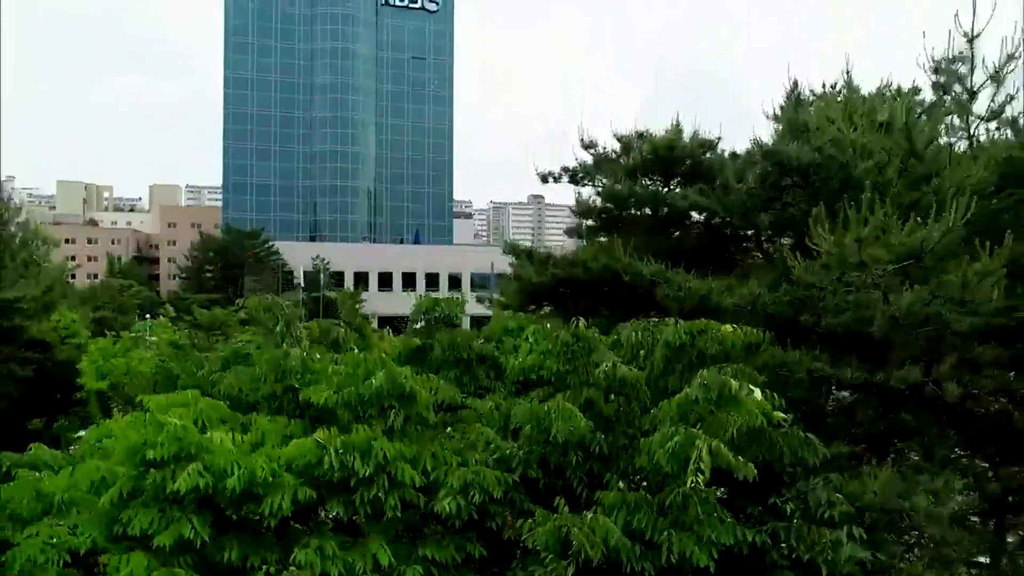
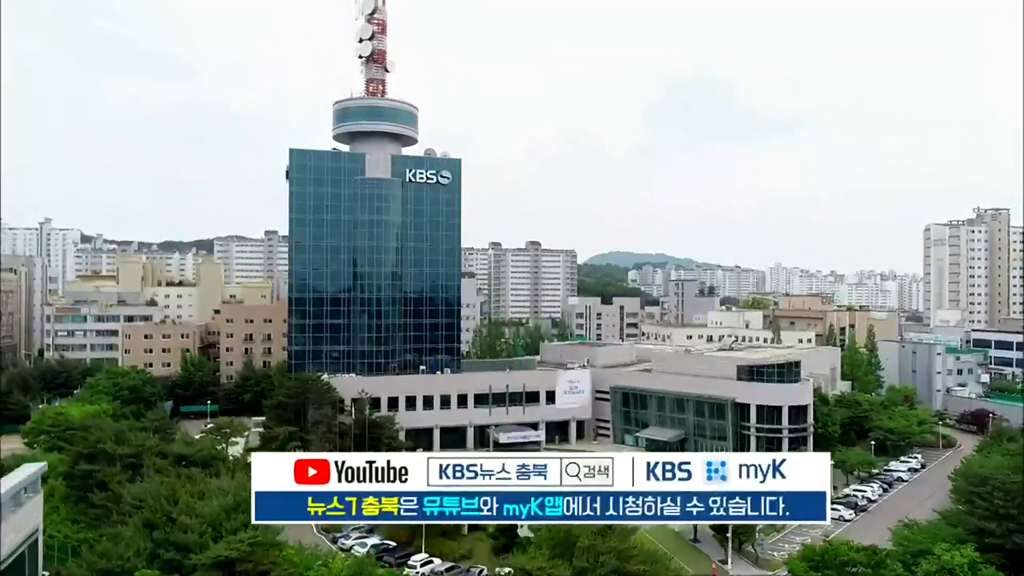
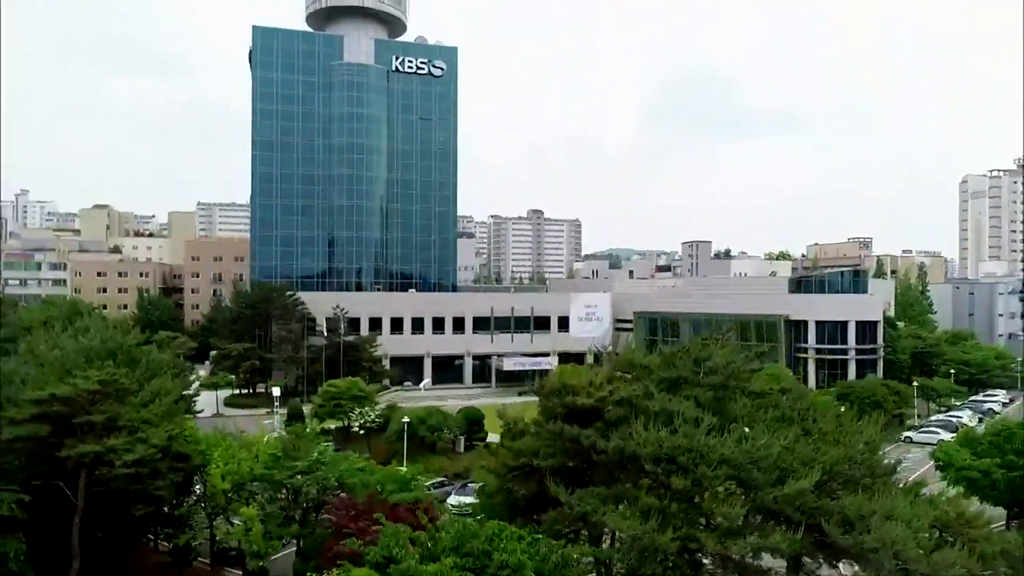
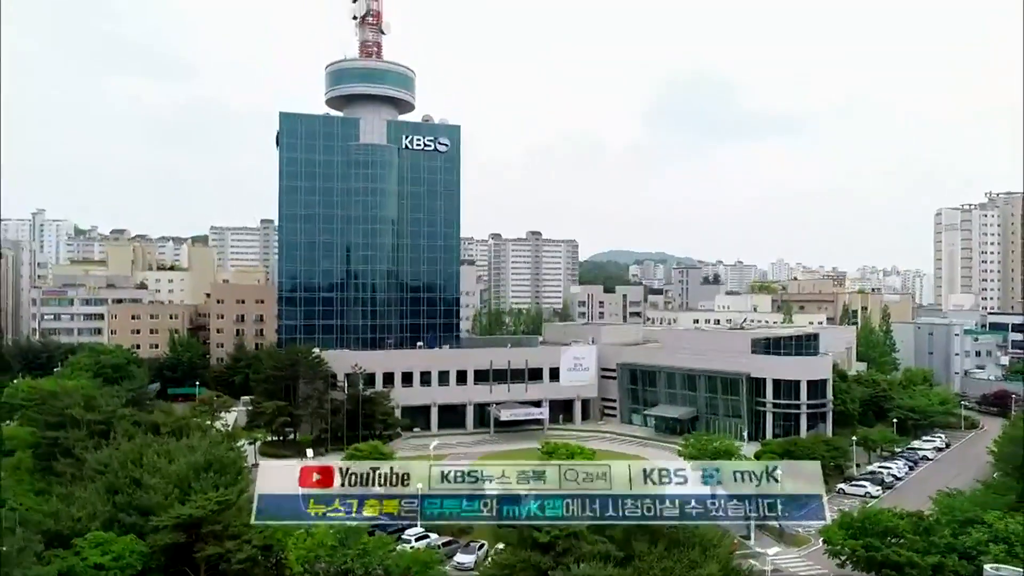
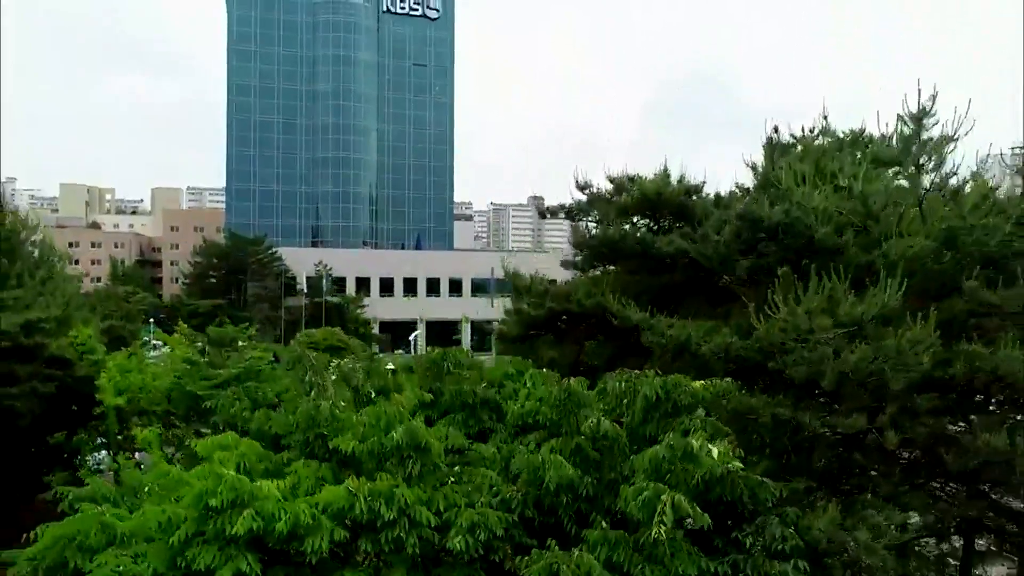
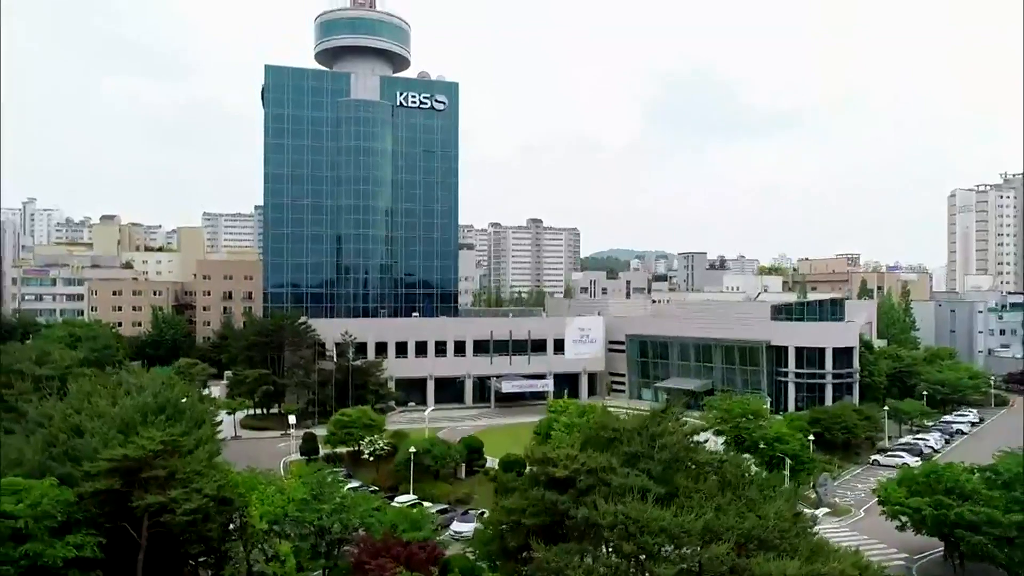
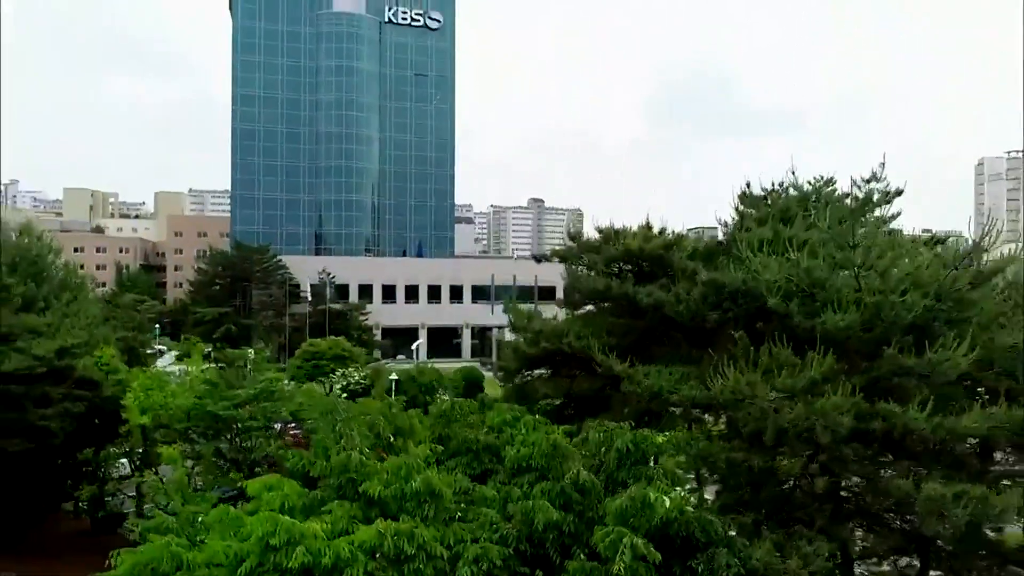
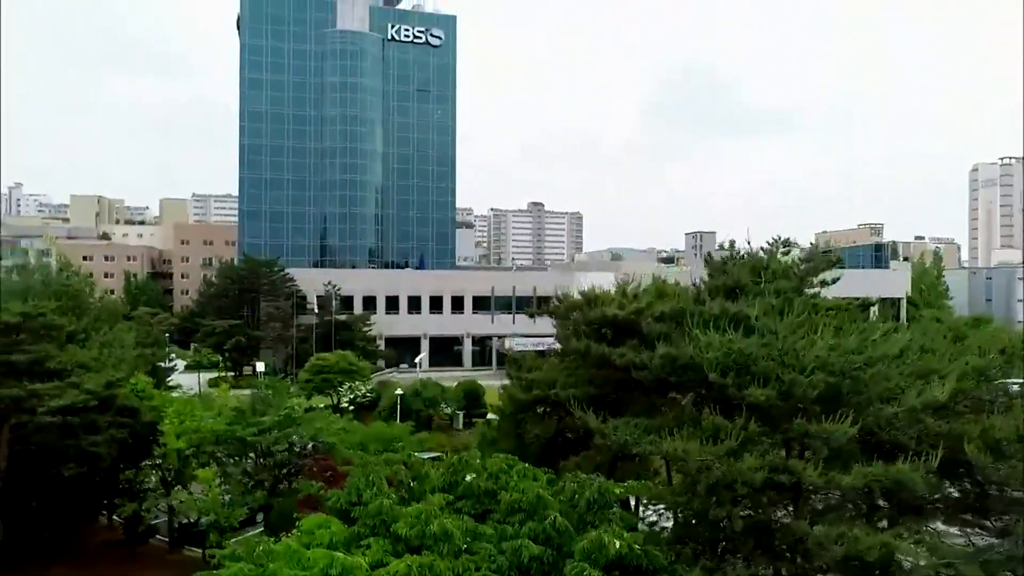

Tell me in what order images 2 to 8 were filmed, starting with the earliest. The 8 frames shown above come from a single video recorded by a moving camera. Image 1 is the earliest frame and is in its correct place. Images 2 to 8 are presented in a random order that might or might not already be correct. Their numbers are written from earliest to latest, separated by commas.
5, 7, 8, 3, 6, 4, 2
